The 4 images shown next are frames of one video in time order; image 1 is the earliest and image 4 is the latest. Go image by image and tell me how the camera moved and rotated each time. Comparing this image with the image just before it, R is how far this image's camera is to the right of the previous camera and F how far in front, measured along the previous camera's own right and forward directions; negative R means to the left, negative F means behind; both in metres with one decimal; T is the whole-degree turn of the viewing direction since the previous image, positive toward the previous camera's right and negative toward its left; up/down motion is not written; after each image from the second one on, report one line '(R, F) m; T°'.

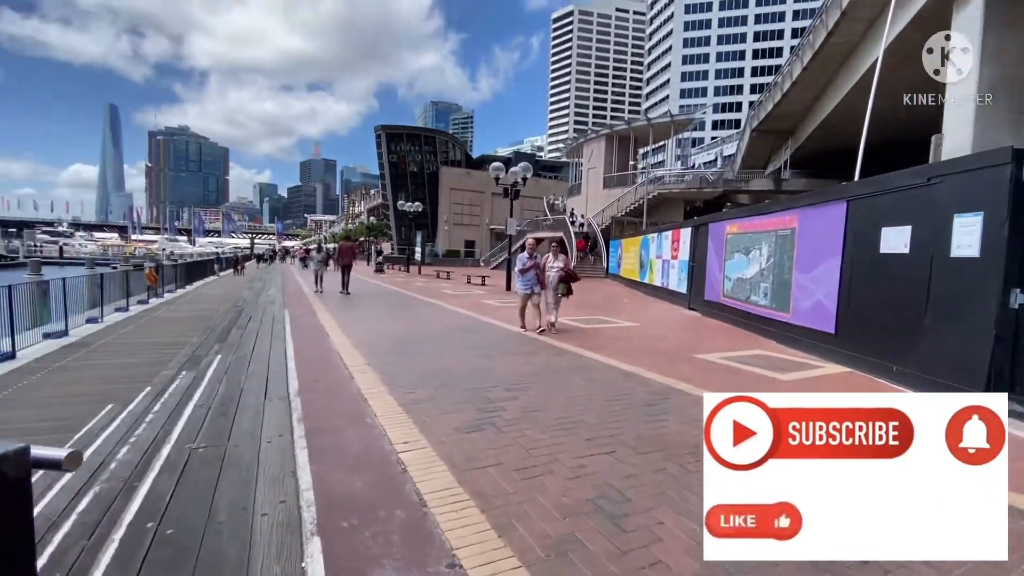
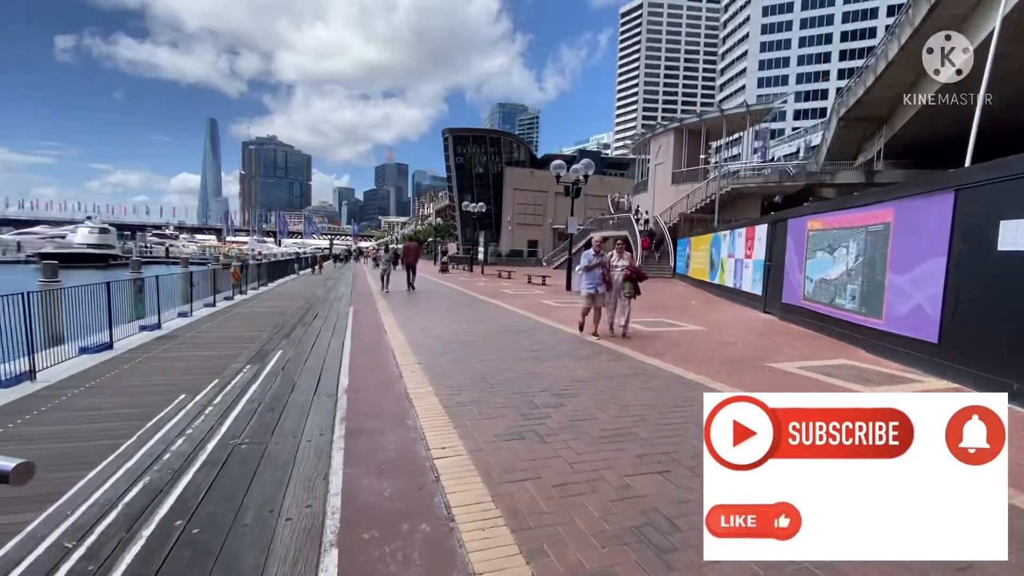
(+0.2, +0.3) m; -8°
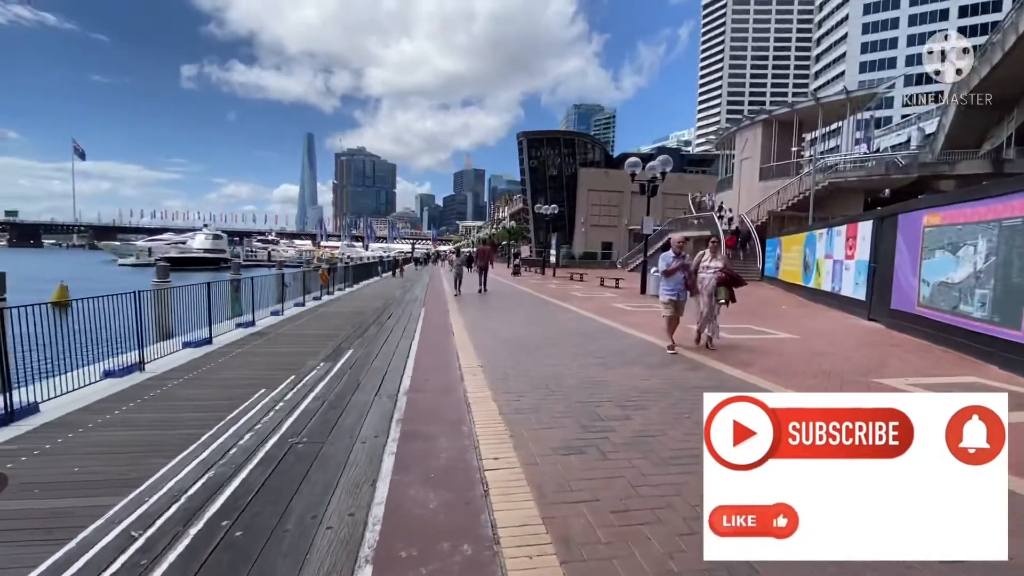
(+0.1, +0.3) m; -9°
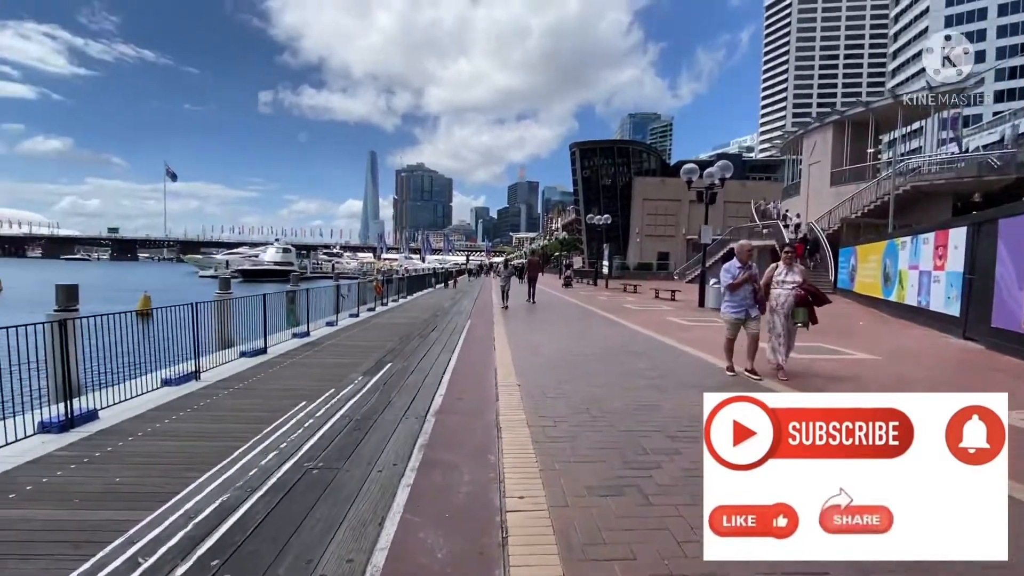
(+0.2, +0.4) m; -6°
